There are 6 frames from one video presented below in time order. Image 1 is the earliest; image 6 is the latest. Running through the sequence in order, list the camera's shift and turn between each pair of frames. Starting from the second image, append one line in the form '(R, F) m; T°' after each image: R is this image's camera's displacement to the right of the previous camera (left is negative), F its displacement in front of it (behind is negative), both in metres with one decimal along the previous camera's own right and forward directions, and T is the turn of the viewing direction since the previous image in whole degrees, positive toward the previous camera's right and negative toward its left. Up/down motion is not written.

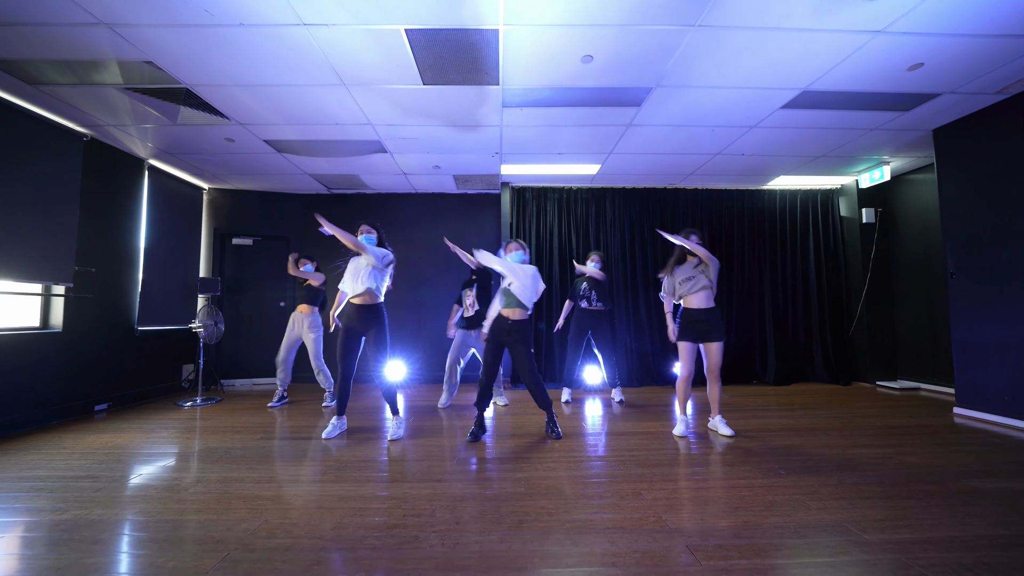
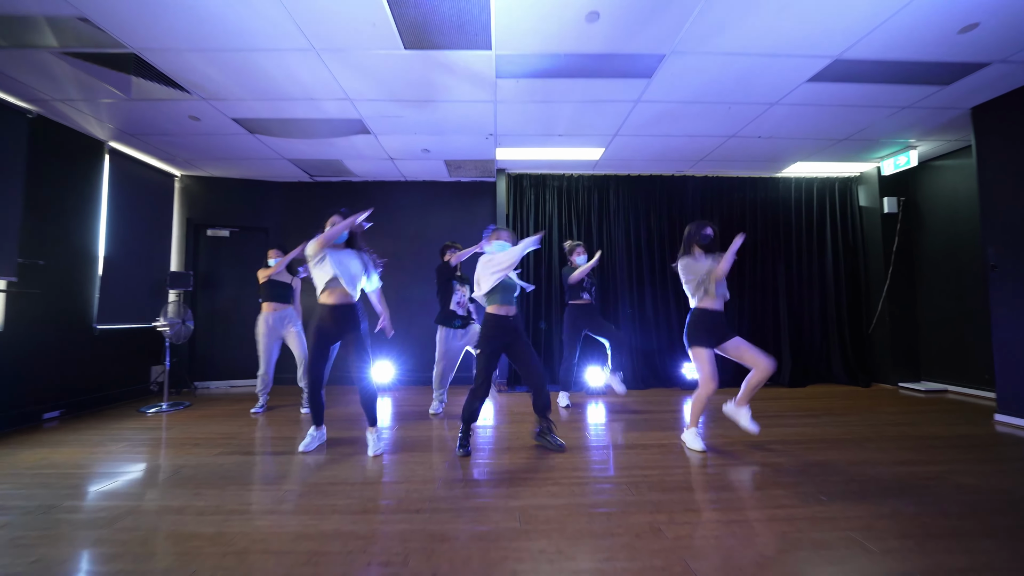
(0.0, +0.4) m; 0°
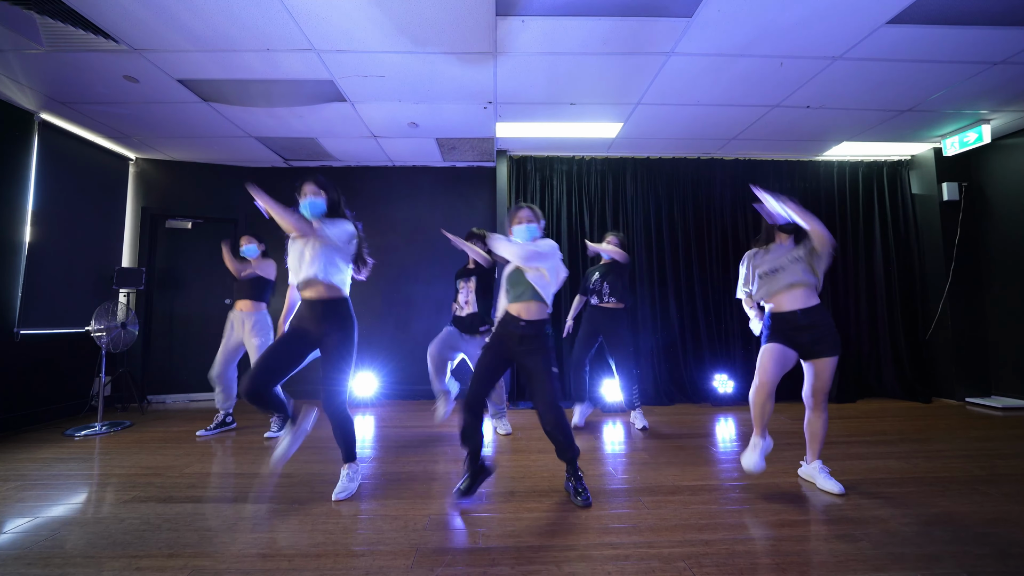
(0.0, +0.7) m; 0°
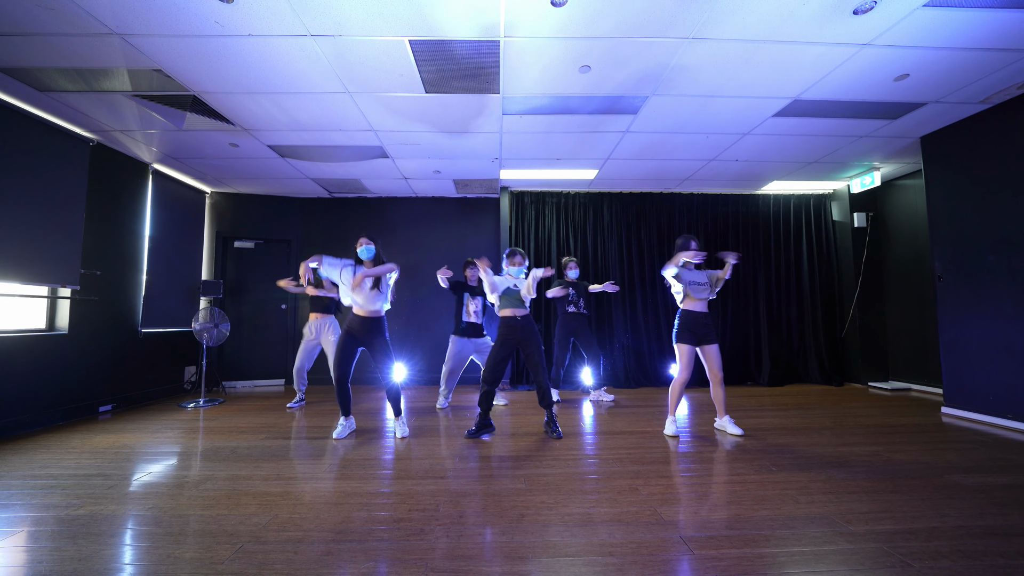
(0.0, -1.1) m; 0°
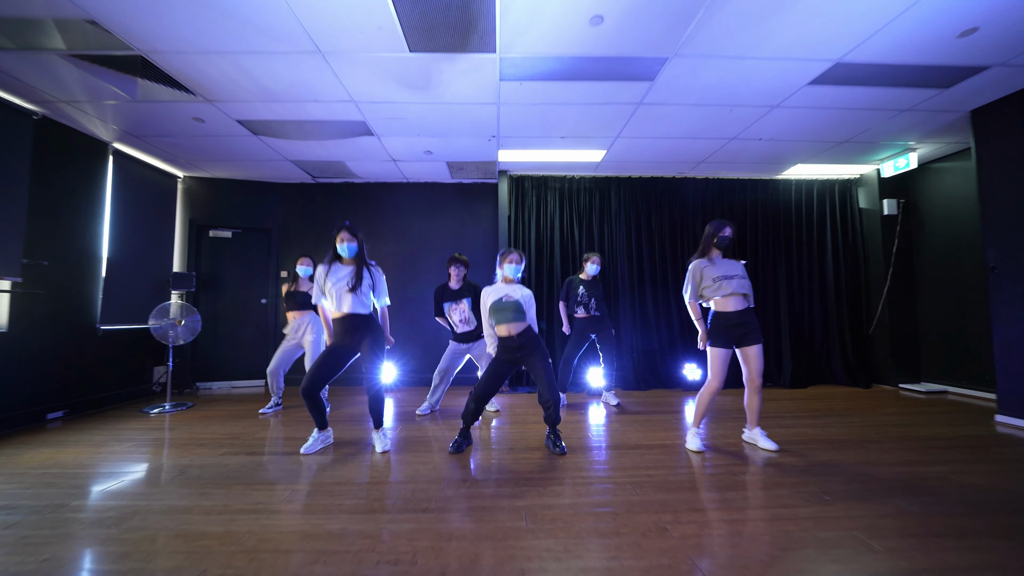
(0.0, +0.4) m; 0°
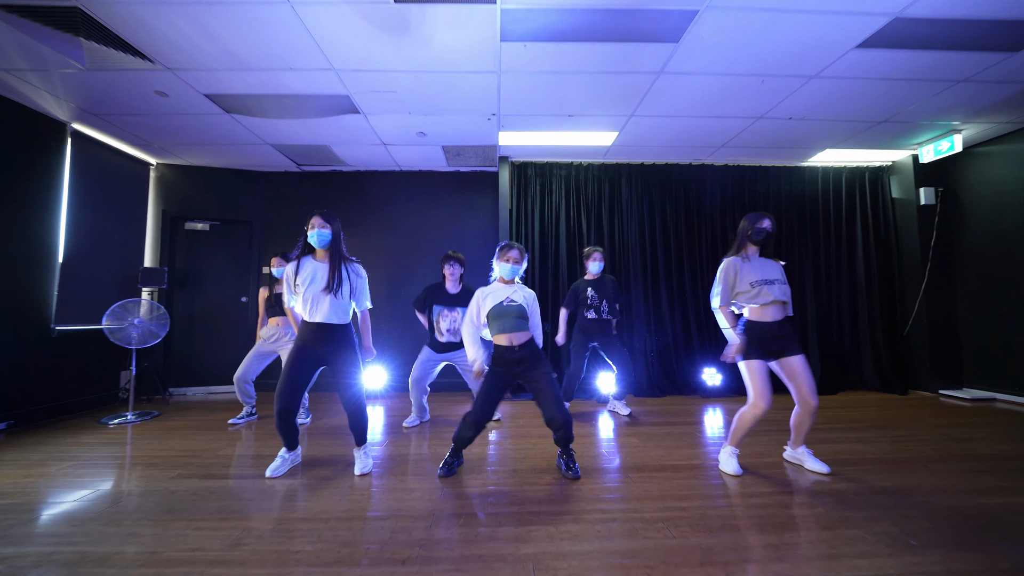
(0.0, +0.4) m; 0°
